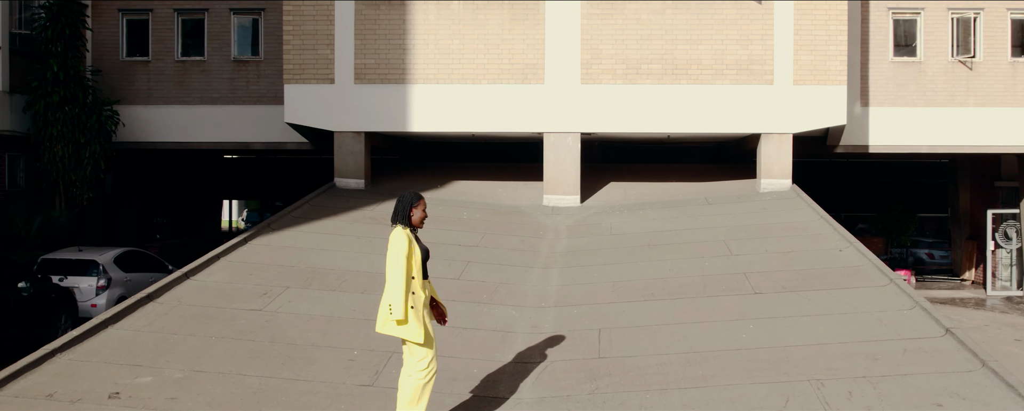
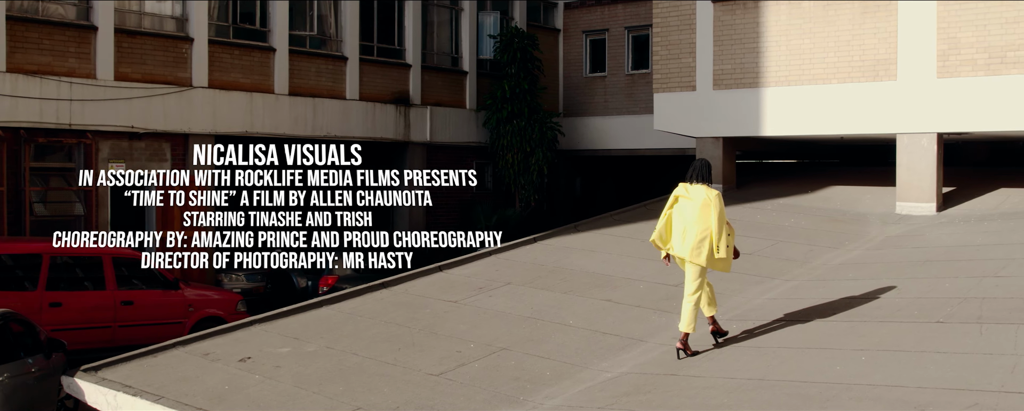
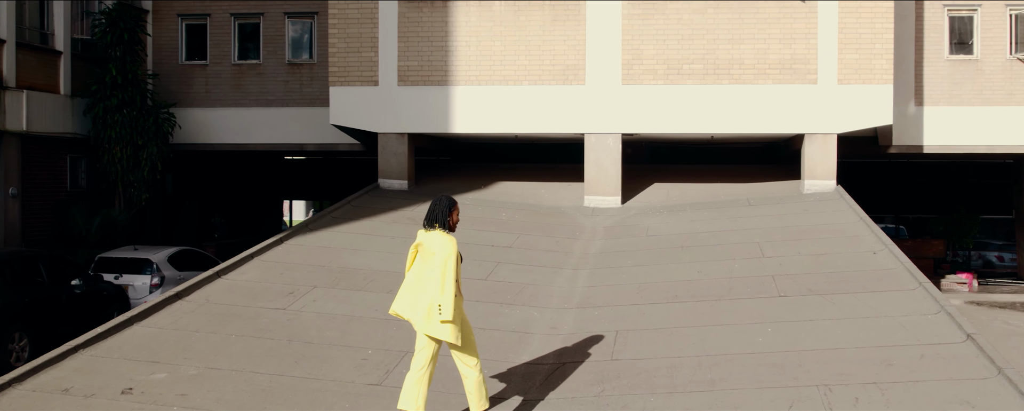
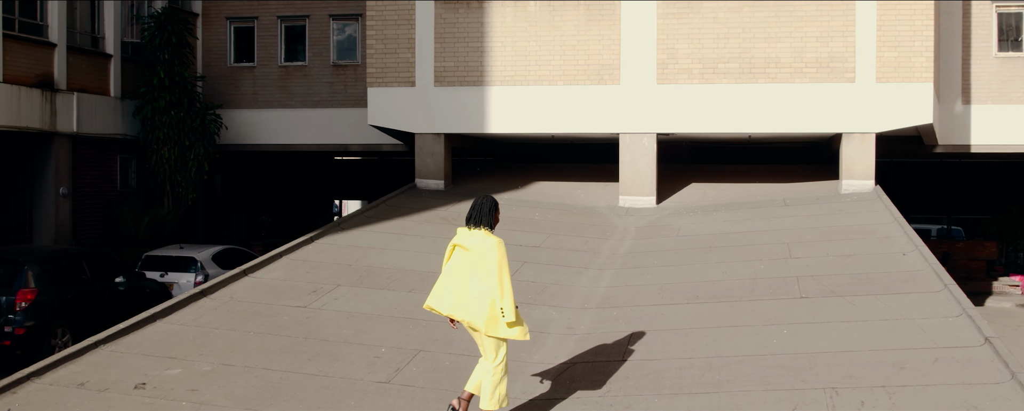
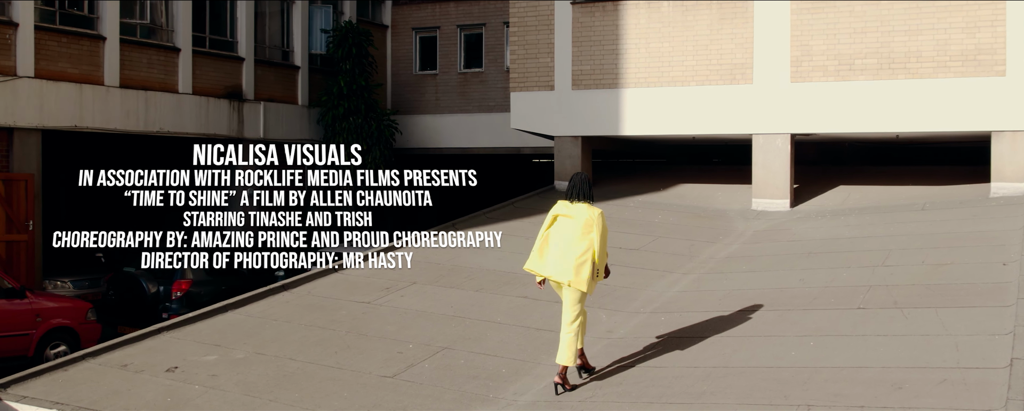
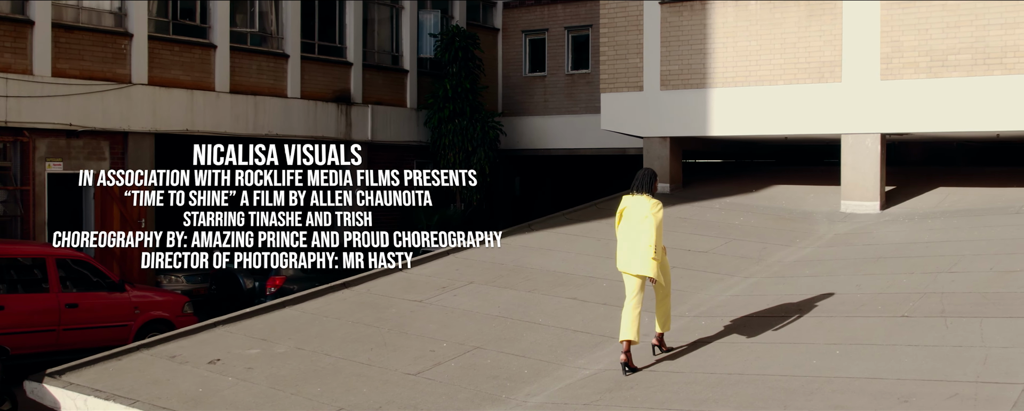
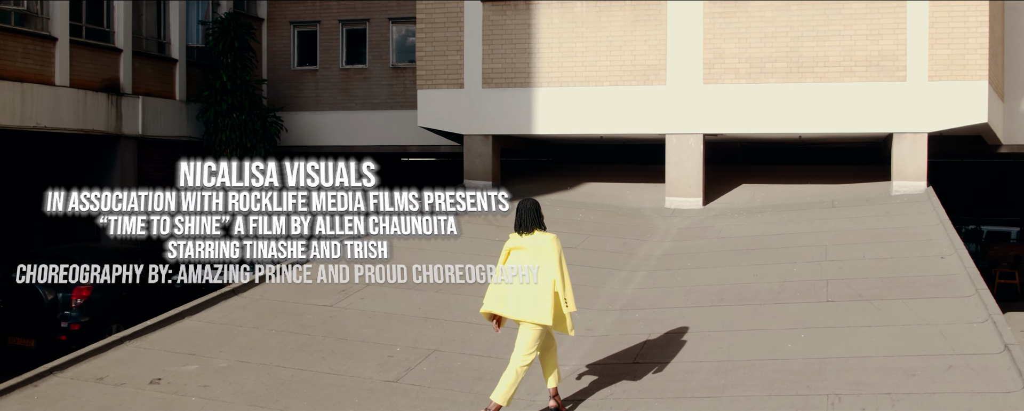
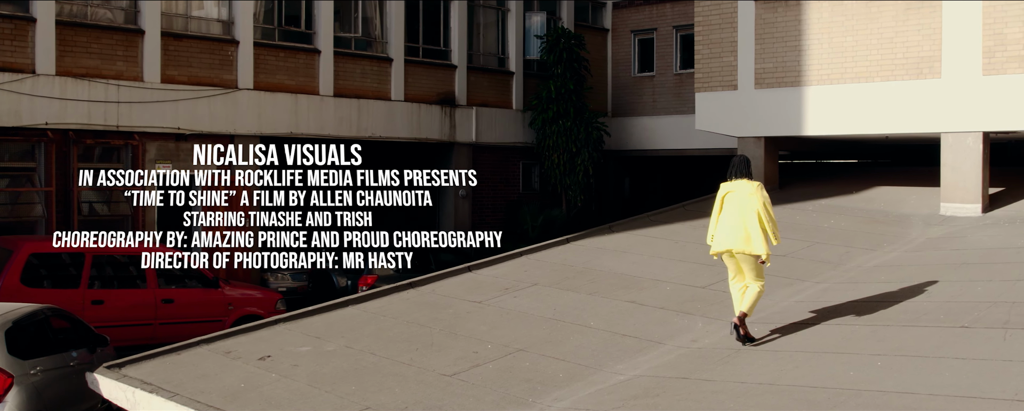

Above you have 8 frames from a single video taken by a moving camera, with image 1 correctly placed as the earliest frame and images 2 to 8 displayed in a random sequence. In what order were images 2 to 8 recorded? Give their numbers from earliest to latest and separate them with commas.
3, 4, 7, 5, 6, 2, 8
